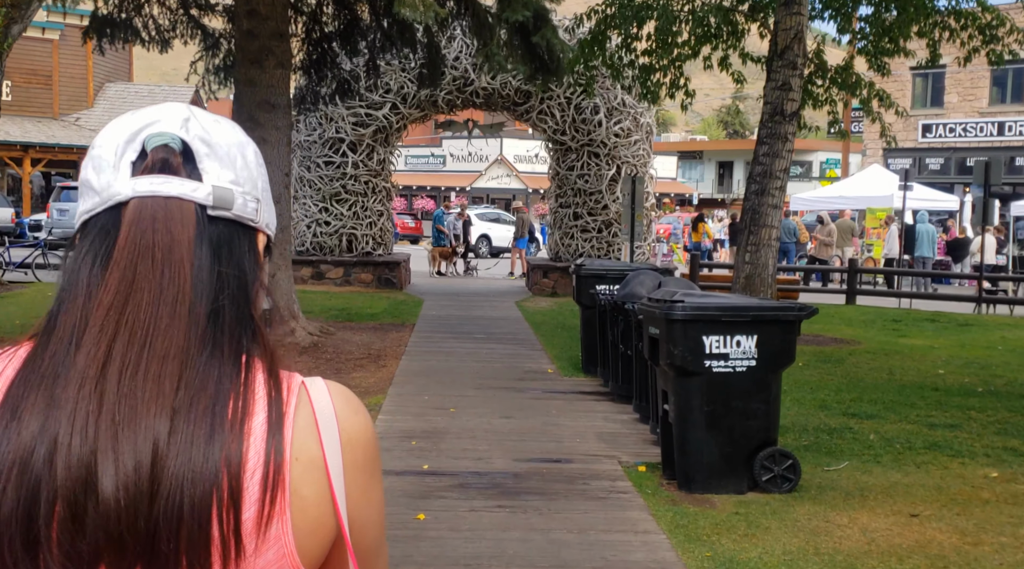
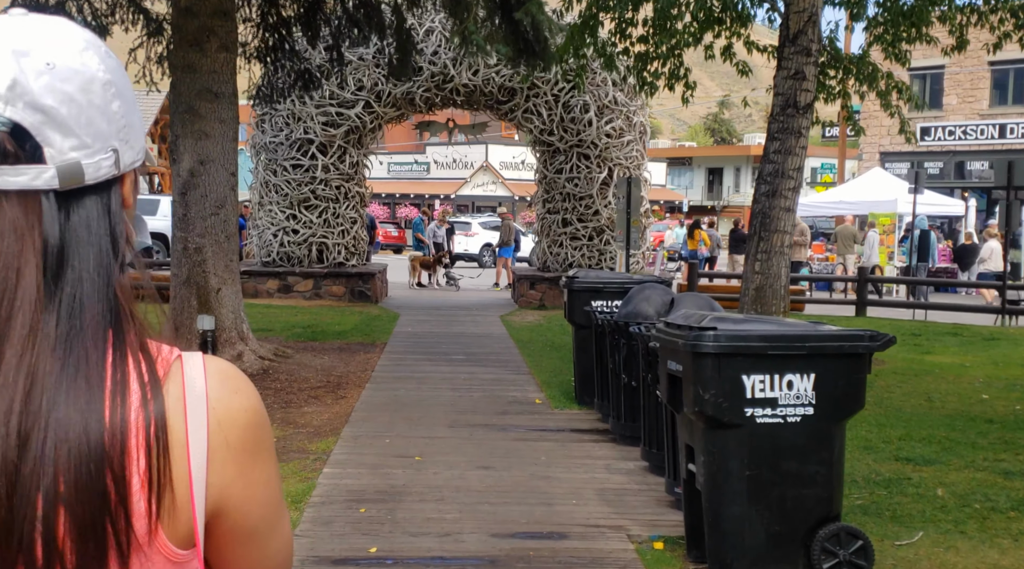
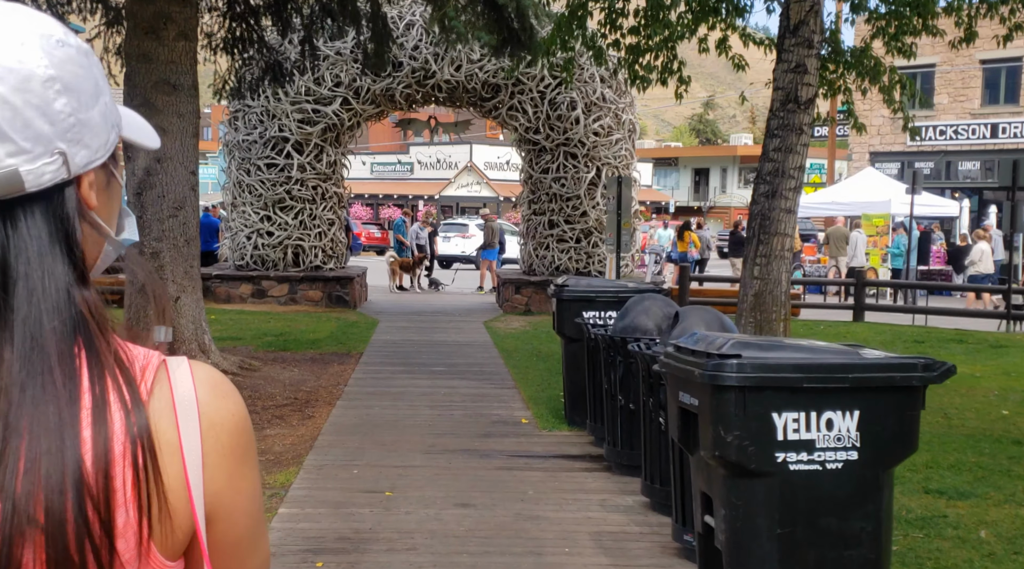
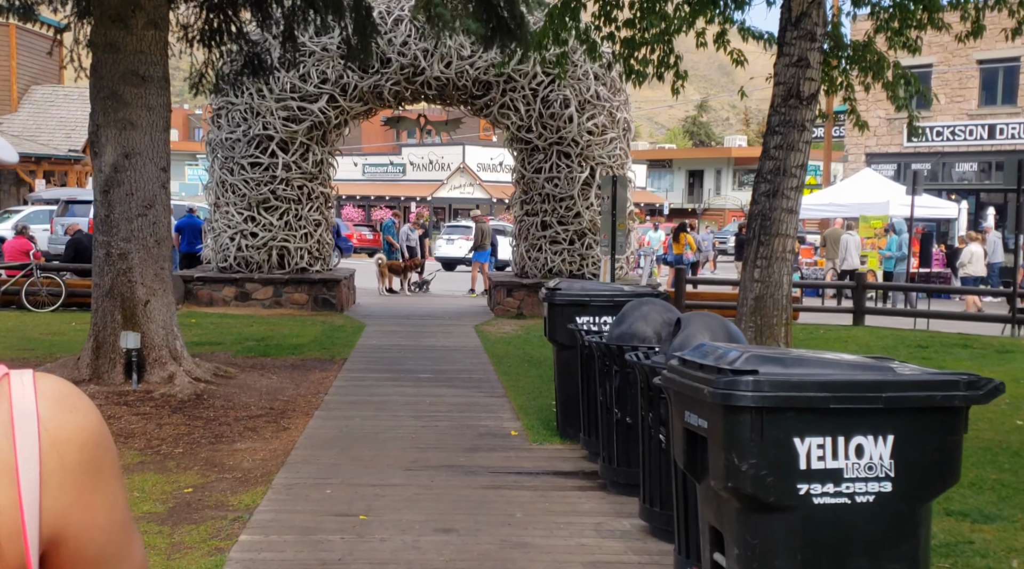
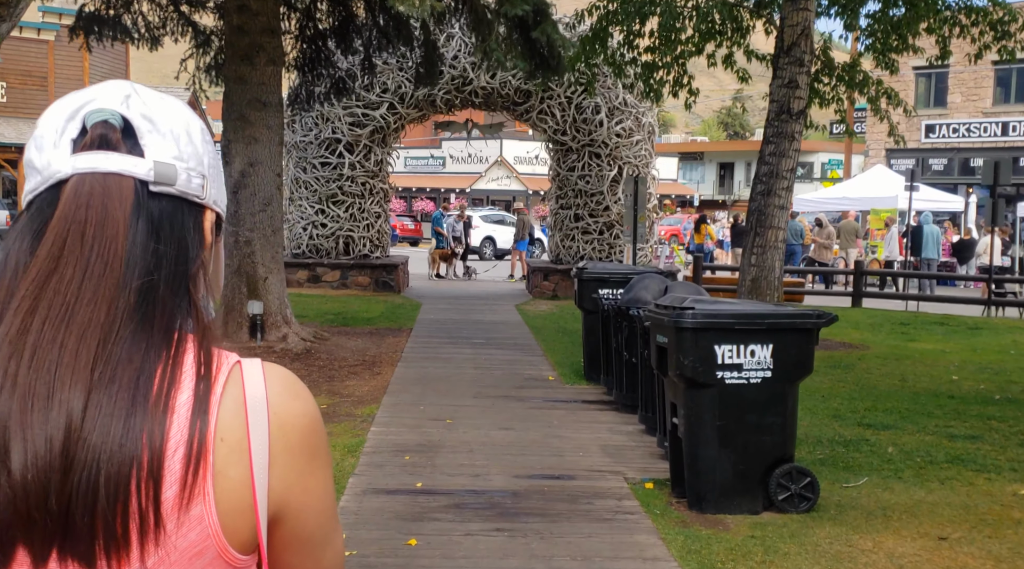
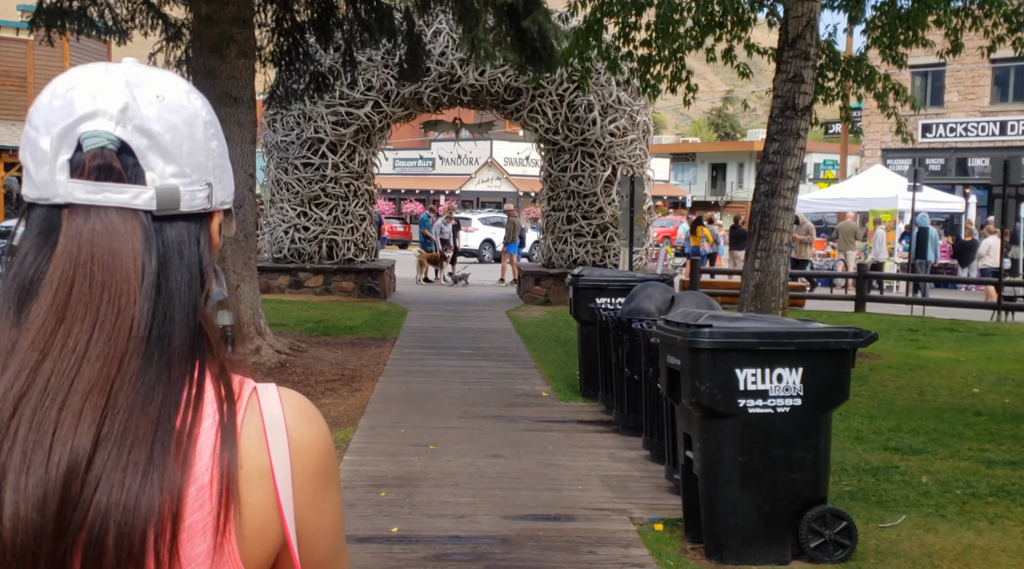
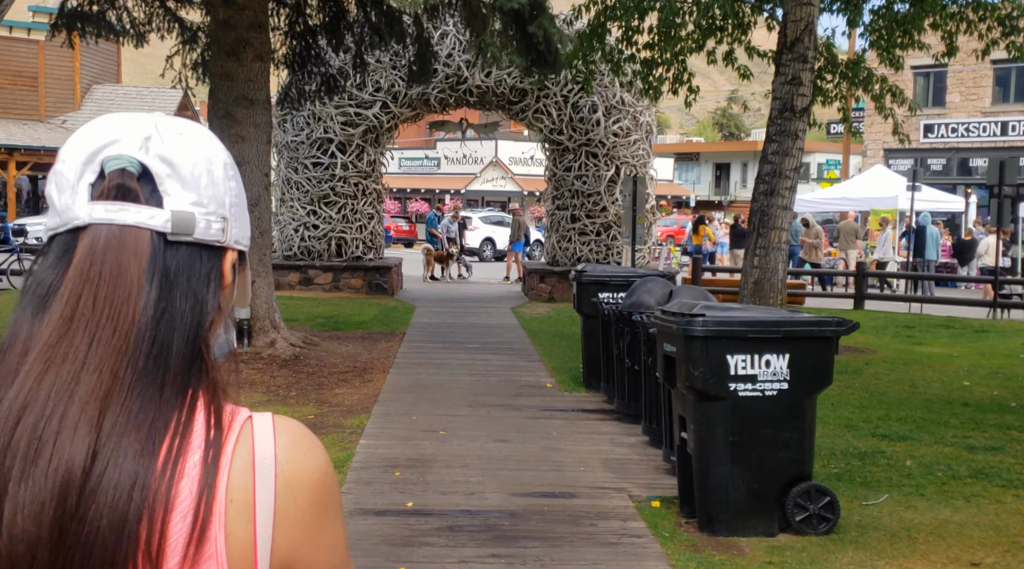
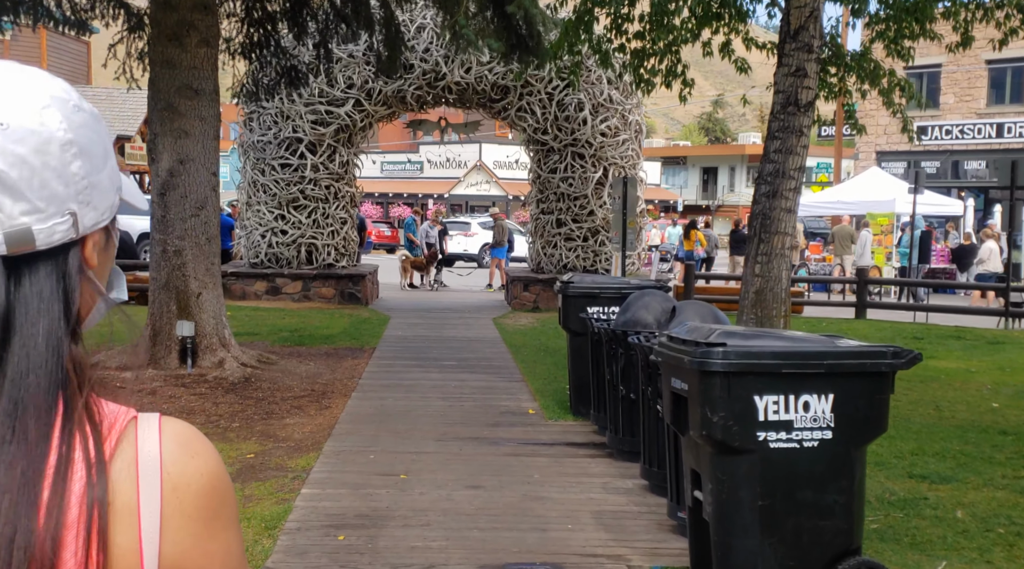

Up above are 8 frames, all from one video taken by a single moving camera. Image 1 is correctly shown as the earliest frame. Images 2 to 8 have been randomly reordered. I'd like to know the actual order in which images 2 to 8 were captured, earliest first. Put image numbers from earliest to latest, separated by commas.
5, 7, 6, 2, 8, 3, 4
